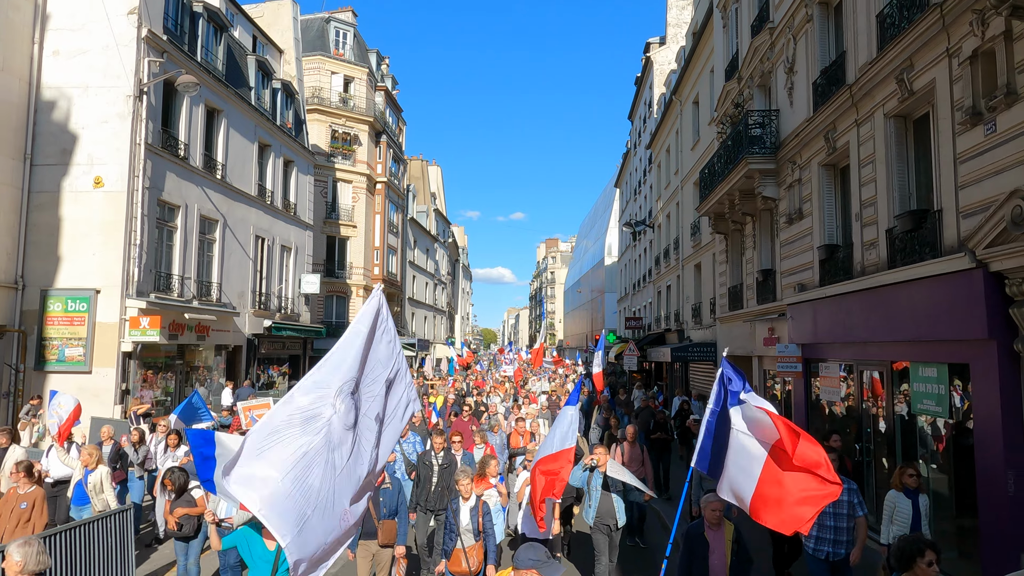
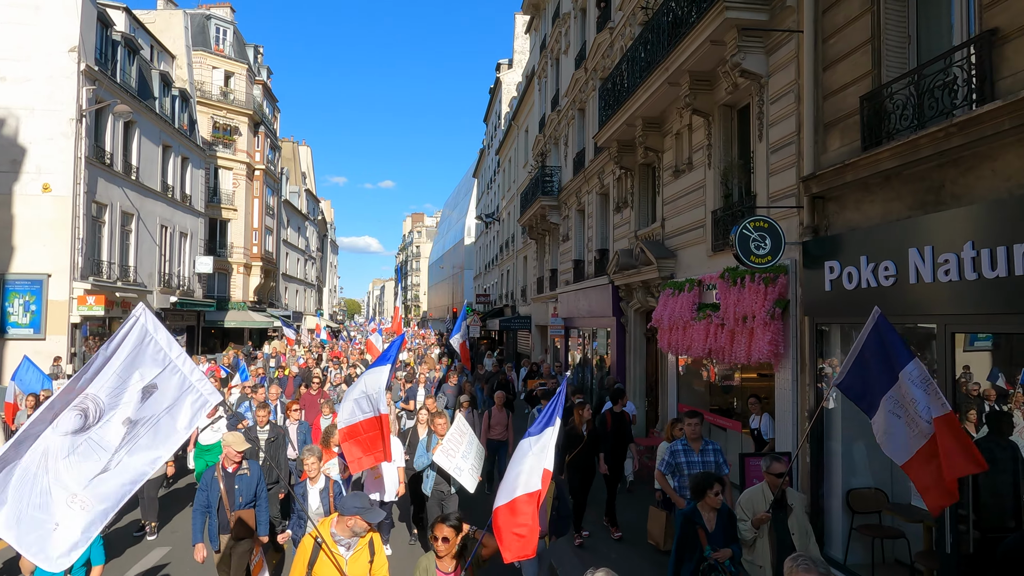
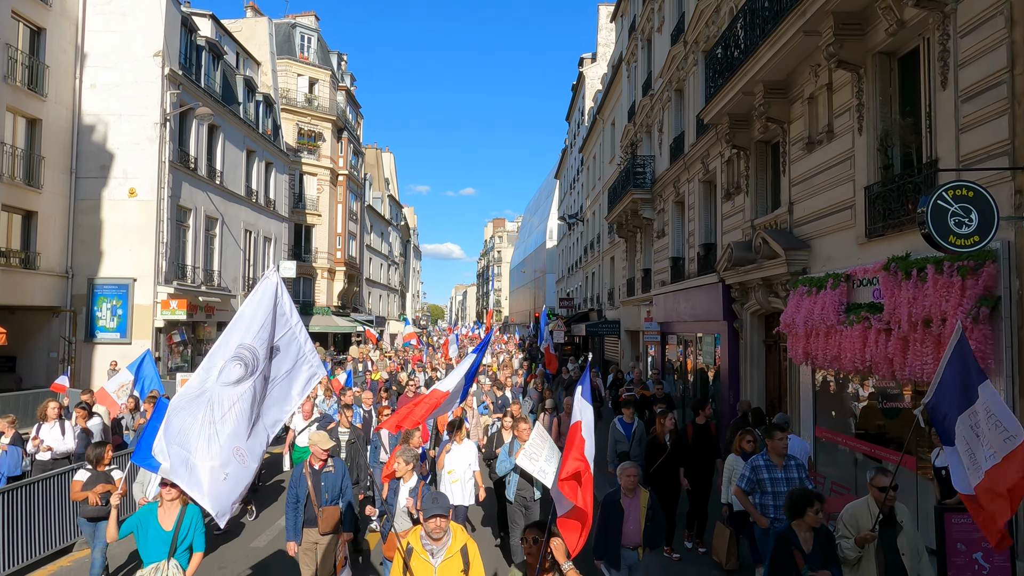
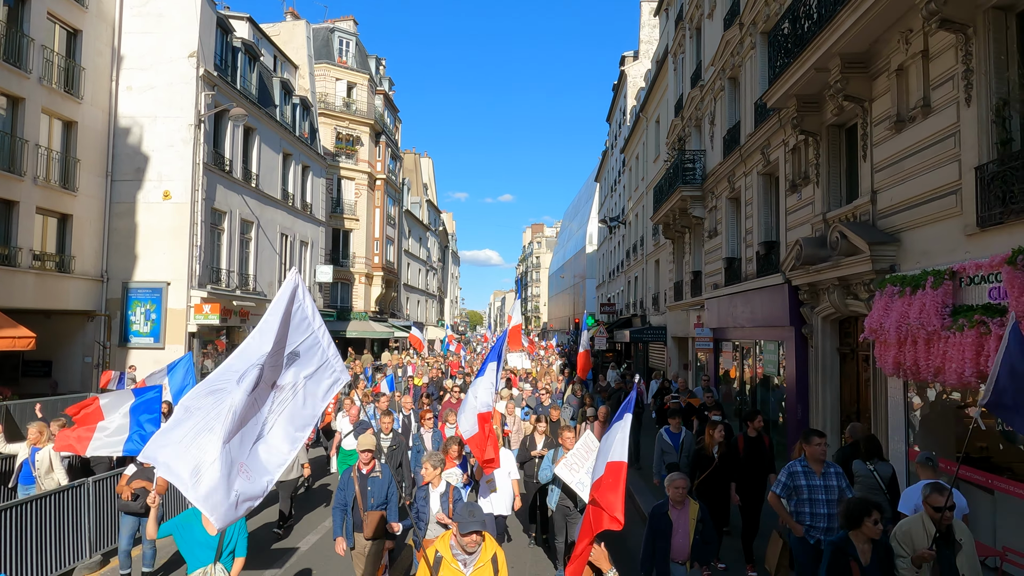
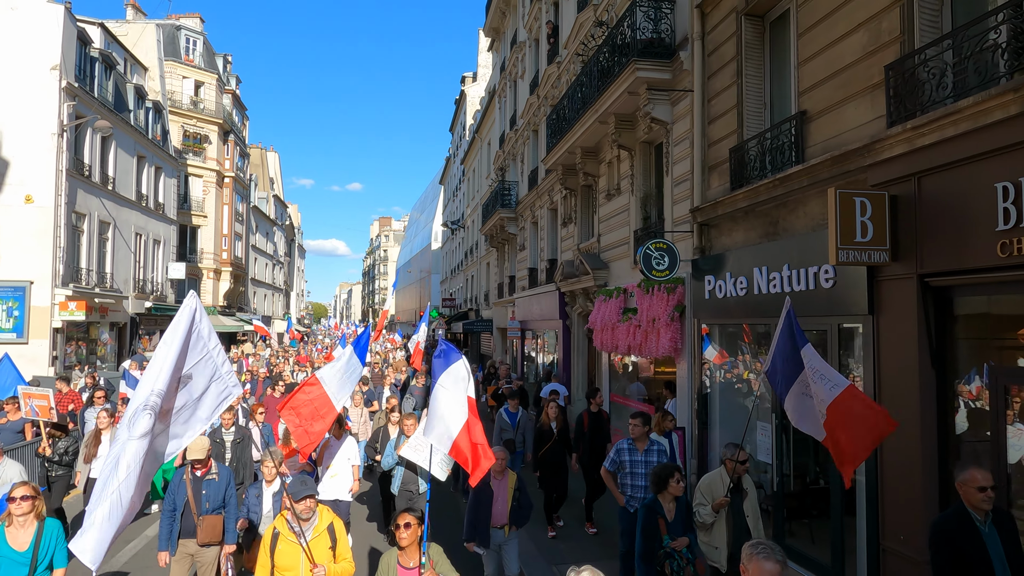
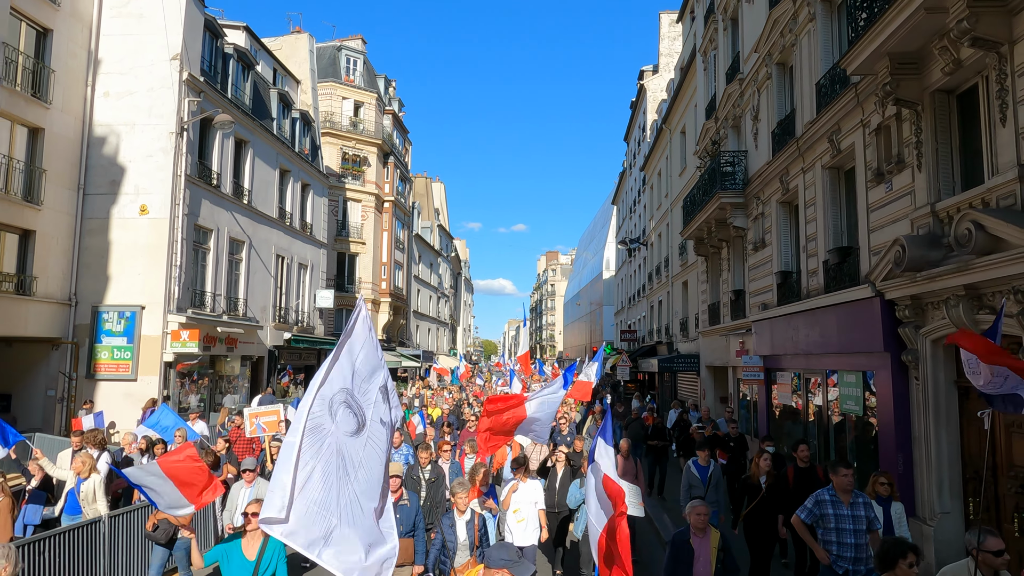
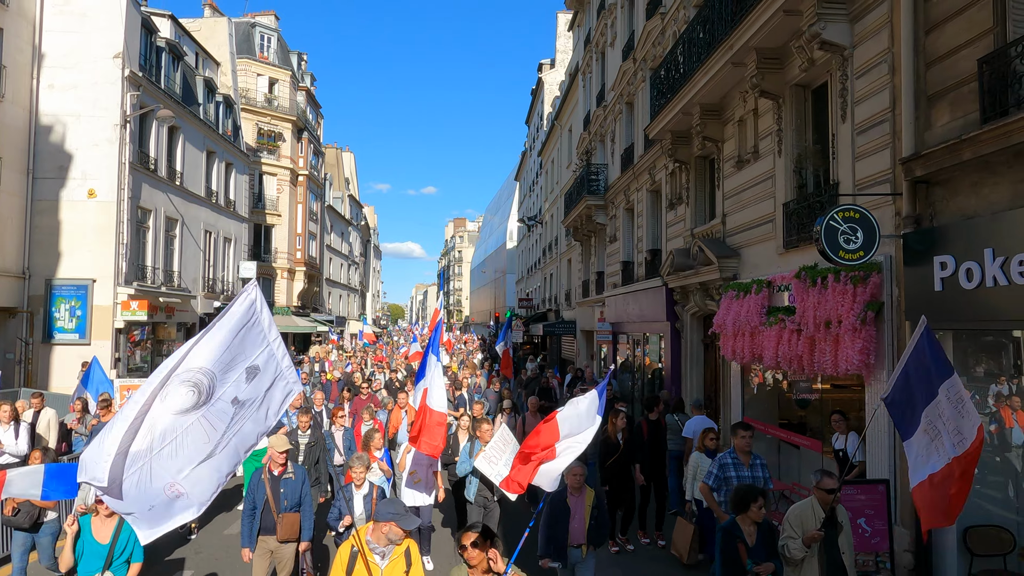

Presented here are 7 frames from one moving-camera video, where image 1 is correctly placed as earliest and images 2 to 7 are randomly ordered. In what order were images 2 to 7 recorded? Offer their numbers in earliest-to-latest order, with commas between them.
6, 4, 3, 7, 2, 5
